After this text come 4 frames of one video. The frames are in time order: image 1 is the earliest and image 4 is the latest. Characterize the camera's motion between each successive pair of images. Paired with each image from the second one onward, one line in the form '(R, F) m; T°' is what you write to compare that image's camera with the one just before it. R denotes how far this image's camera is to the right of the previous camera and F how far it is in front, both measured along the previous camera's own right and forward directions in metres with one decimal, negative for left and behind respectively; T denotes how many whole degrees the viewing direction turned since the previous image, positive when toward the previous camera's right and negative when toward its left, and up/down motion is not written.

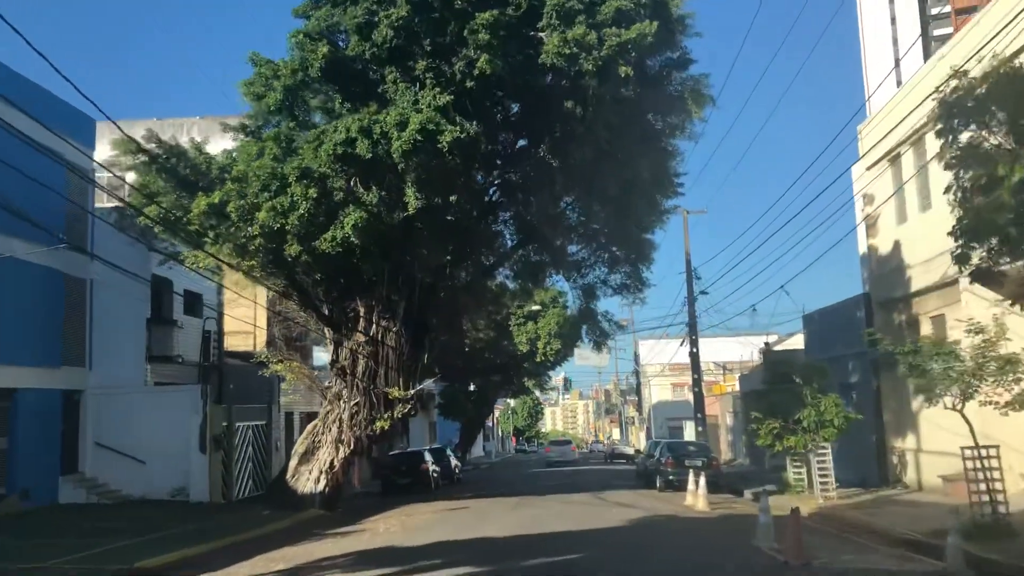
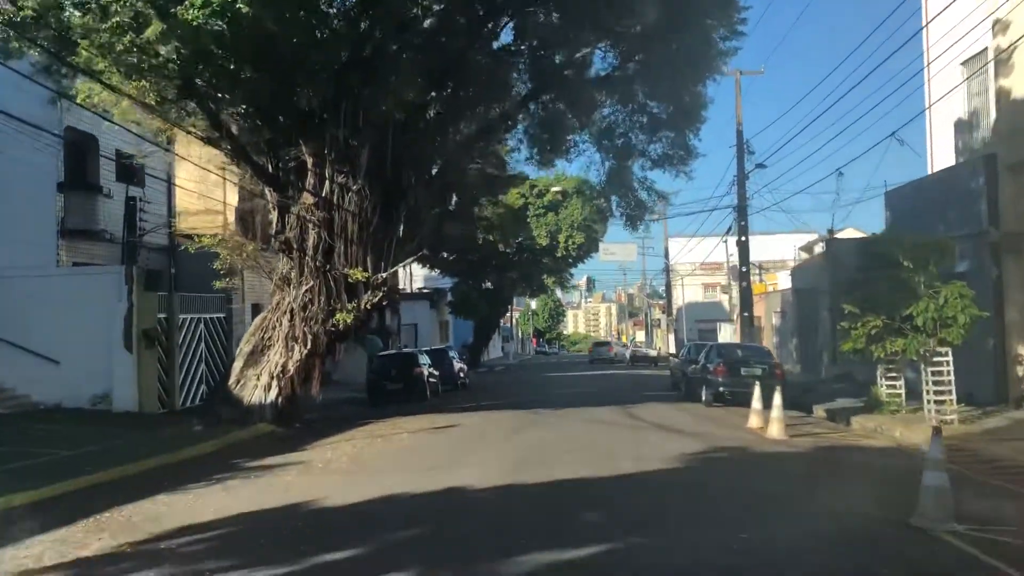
(+0.3, +5.9) m; -1°
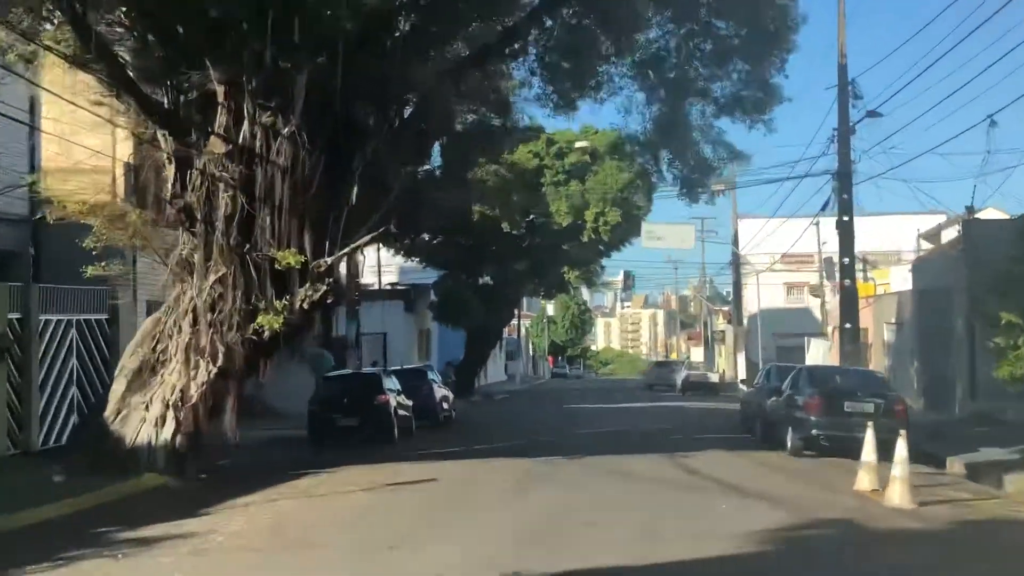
(+0.5, +6.0) m; -2°
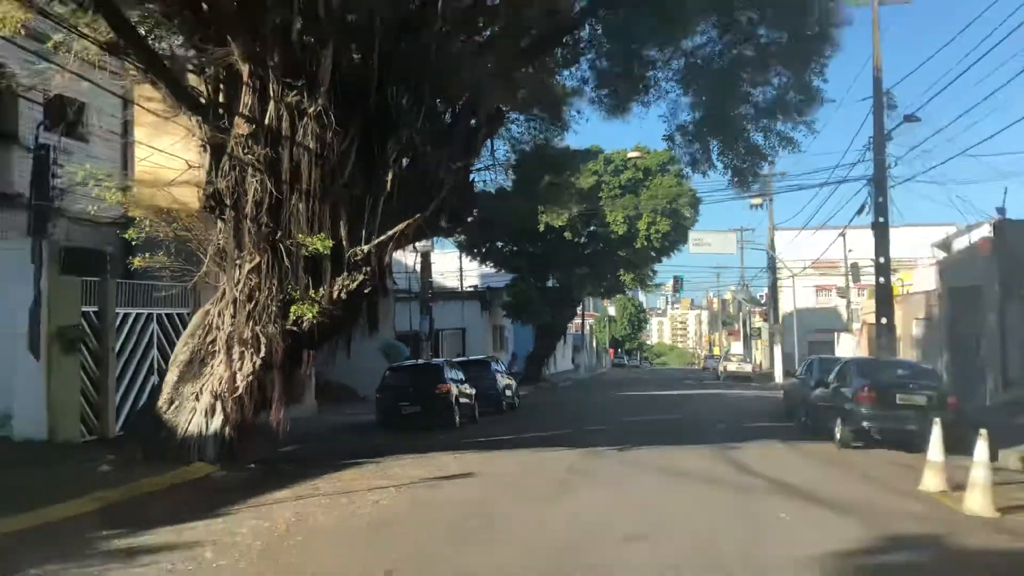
(-0.1, 0.0) m; -3°
